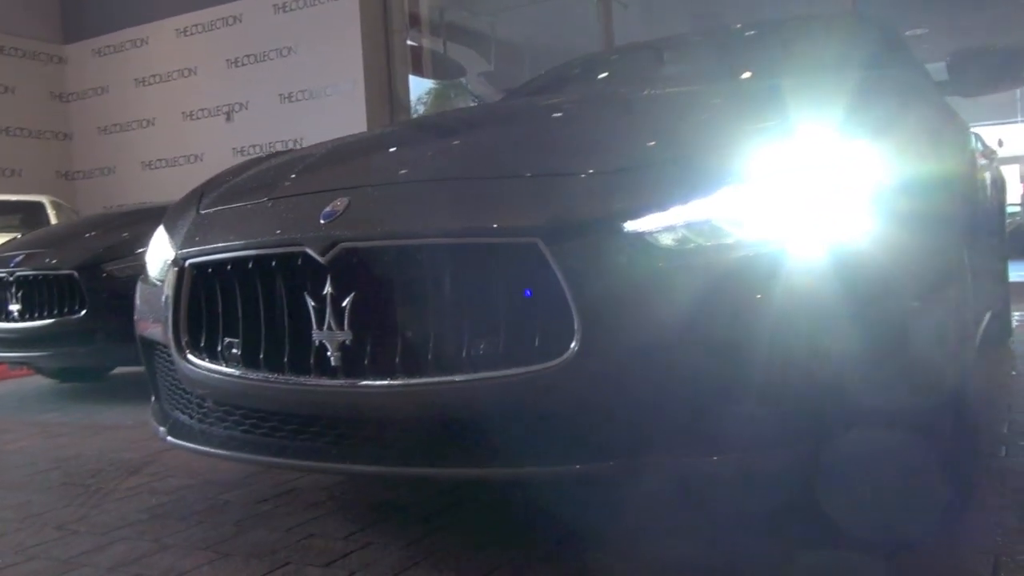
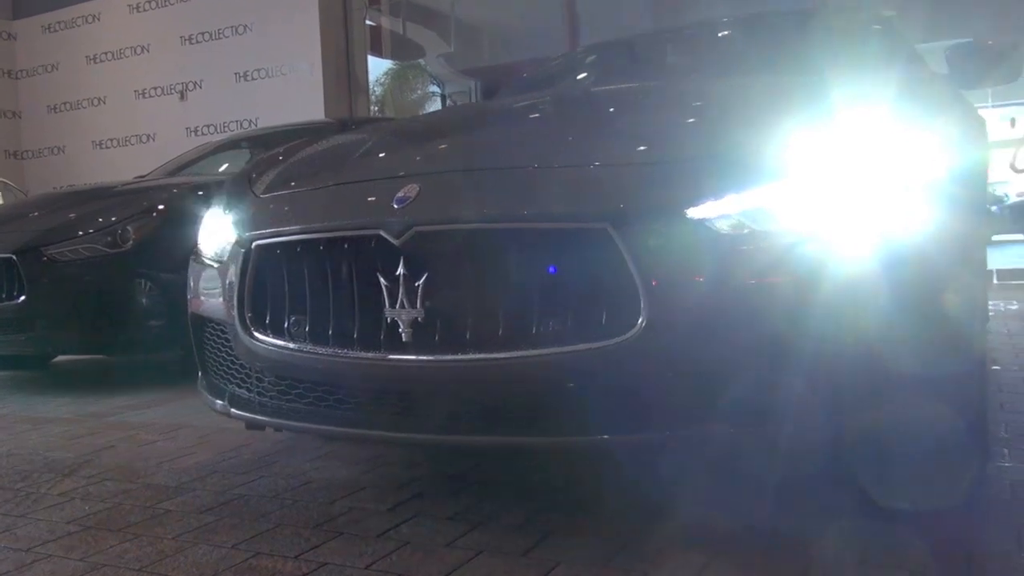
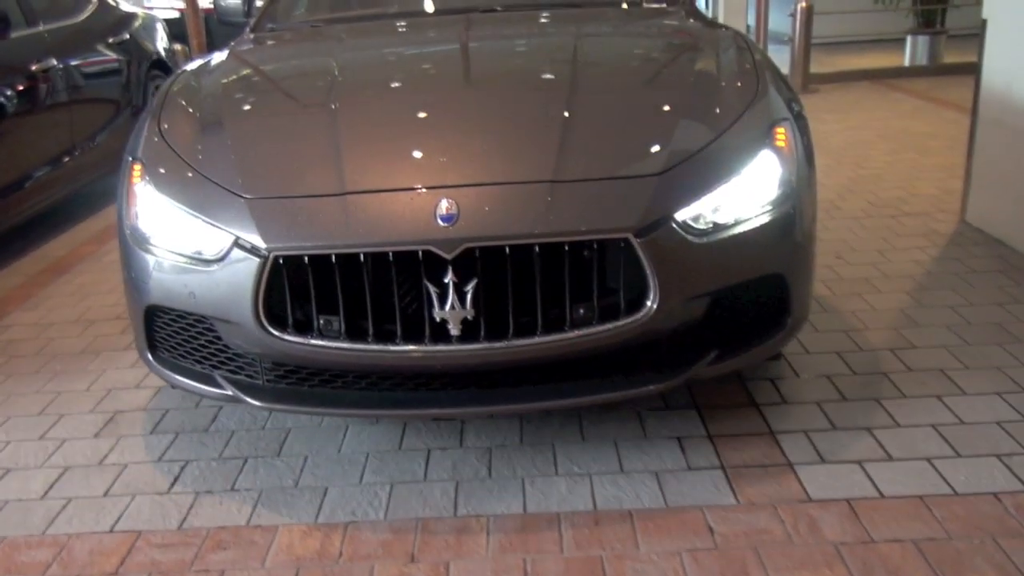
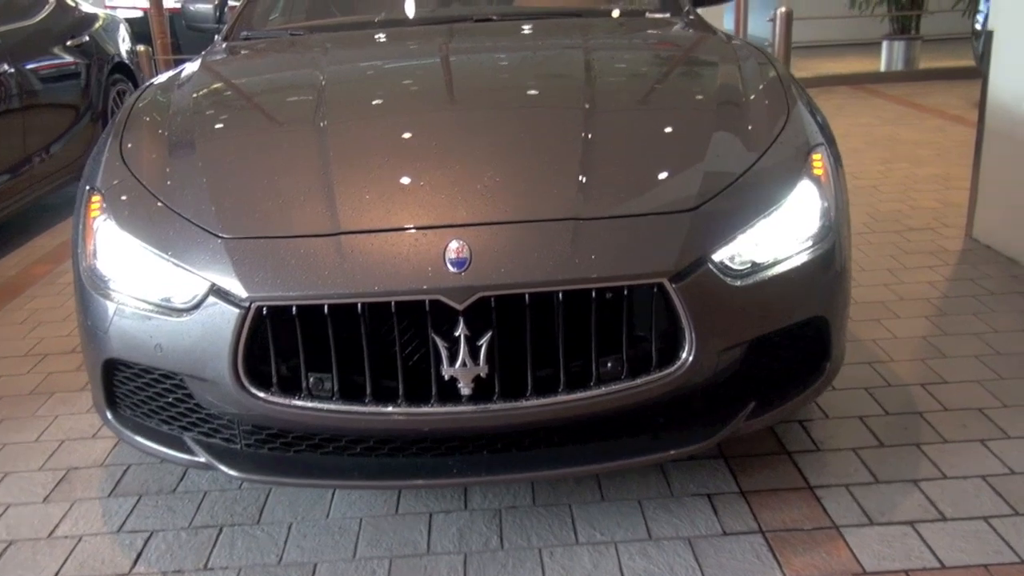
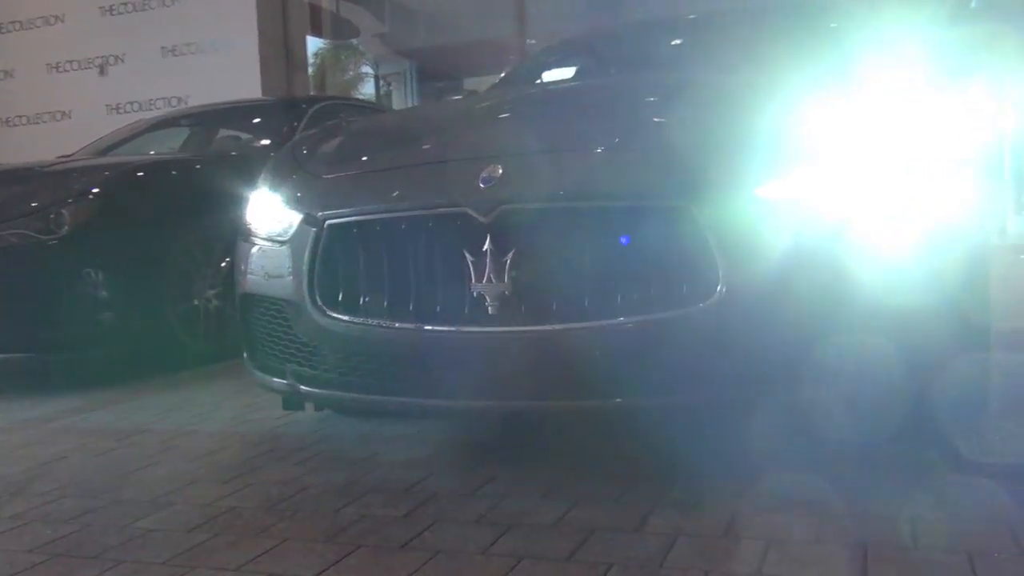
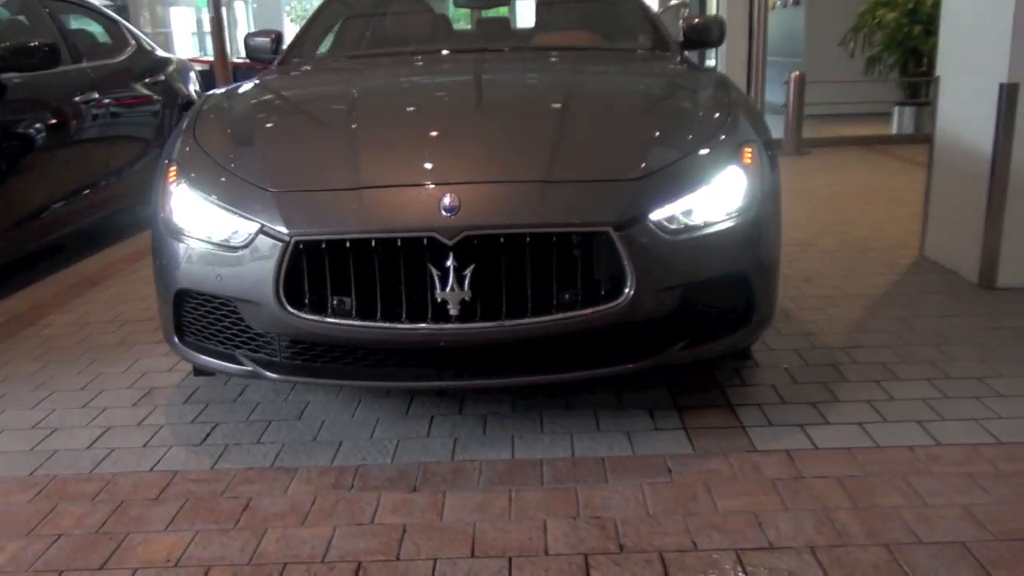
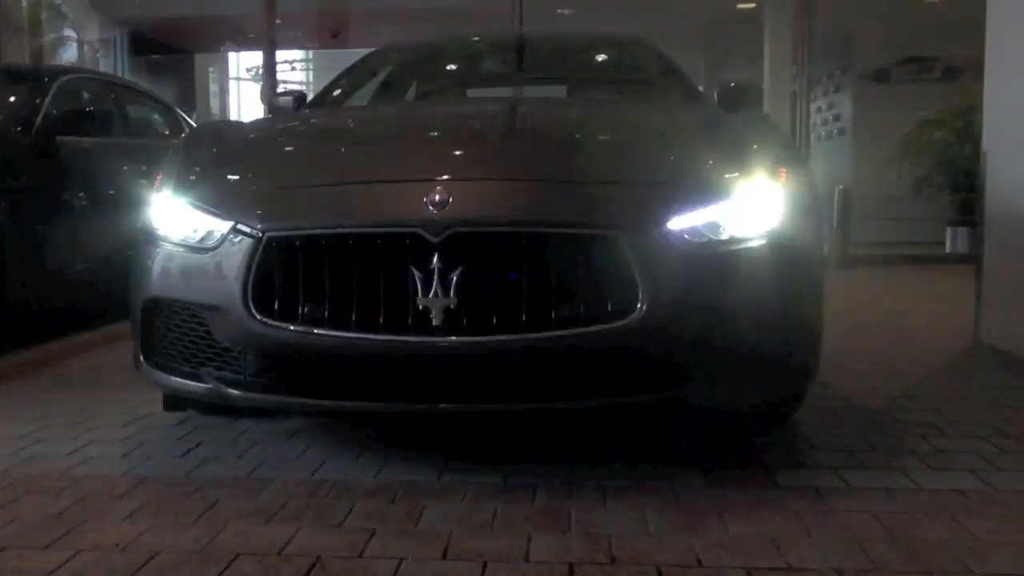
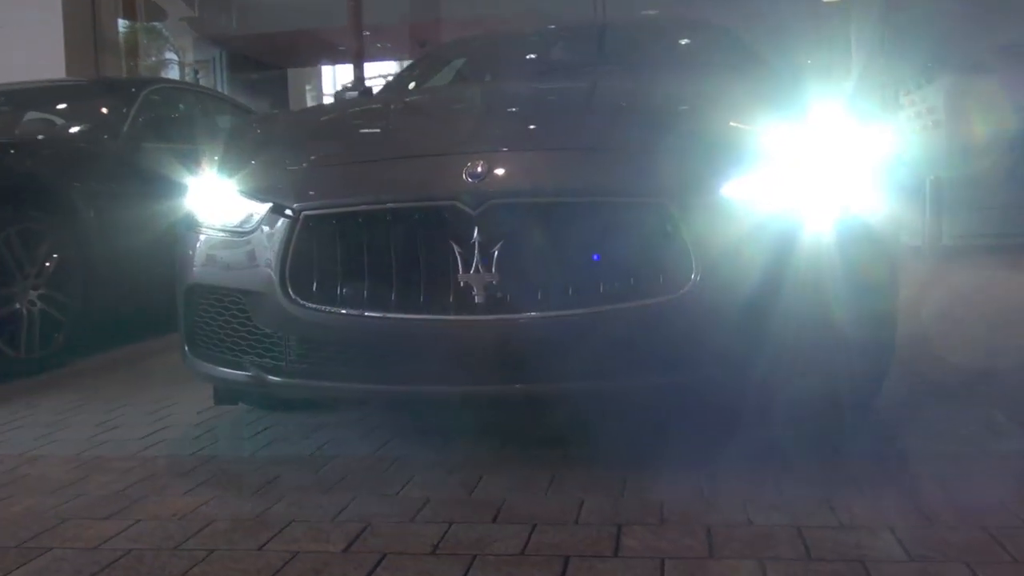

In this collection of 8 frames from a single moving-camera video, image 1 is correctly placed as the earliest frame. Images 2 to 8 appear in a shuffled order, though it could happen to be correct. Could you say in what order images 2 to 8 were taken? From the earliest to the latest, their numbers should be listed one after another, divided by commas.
2, 5, 8, 7, 6, 3, 4
